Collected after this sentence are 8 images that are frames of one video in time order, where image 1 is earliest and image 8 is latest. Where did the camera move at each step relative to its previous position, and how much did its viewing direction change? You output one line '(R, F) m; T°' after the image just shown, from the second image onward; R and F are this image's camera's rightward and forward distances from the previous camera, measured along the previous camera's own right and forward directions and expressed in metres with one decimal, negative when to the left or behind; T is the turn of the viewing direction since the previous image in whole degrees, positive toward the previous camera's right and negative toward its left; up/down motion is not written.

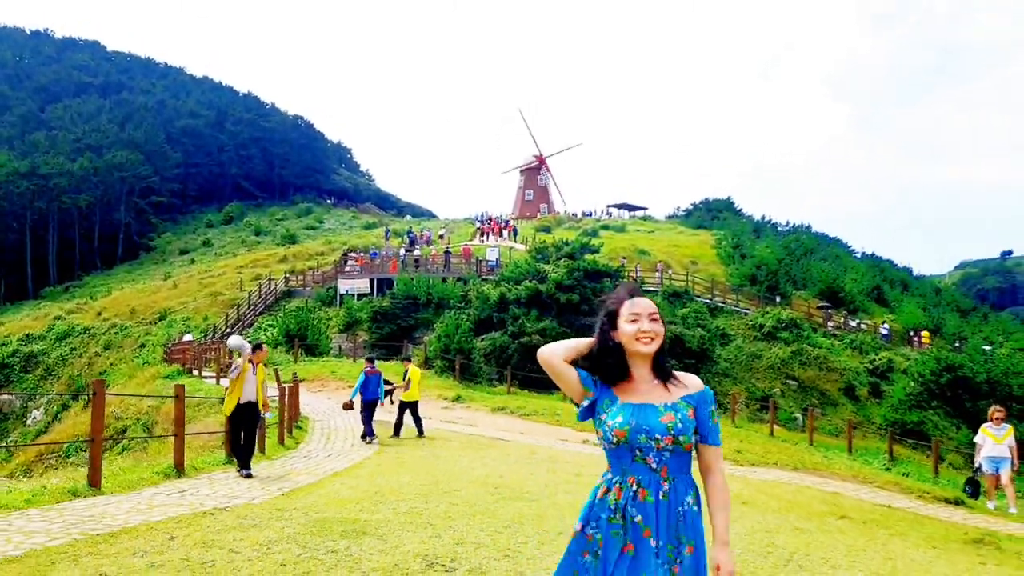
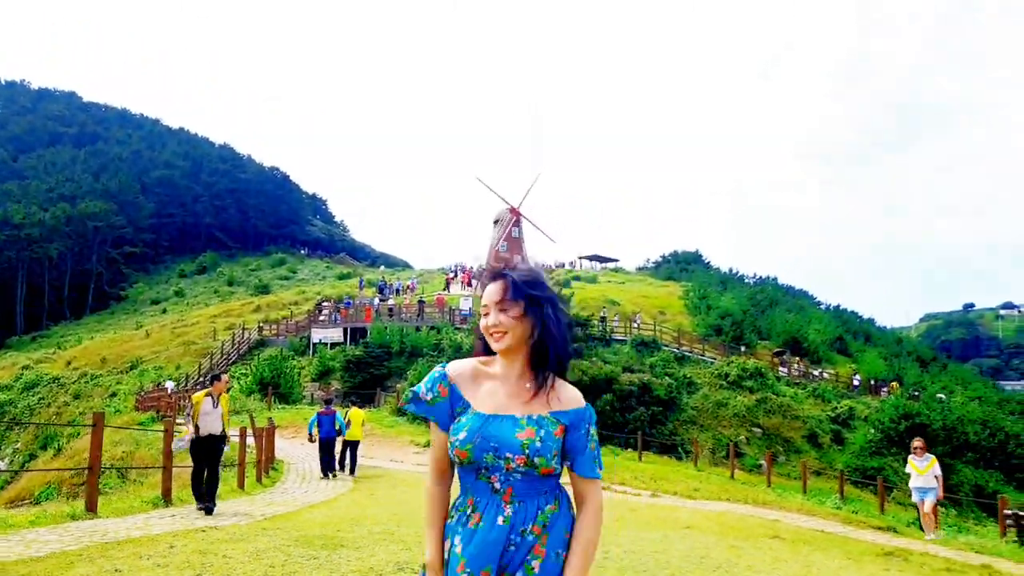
(+0.1, -0.9) m; +2°
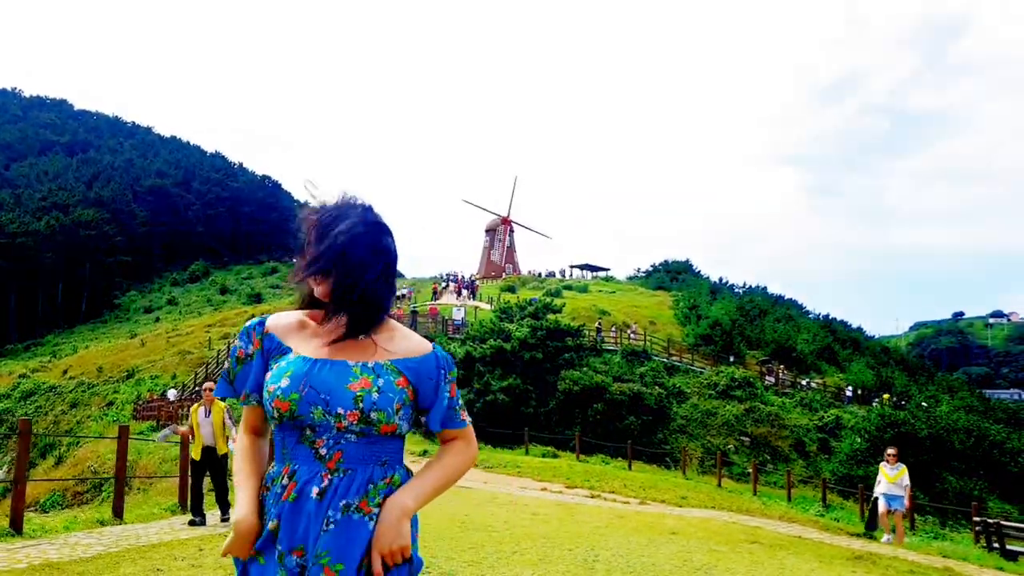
(-0.1, -0.6) m; +1°
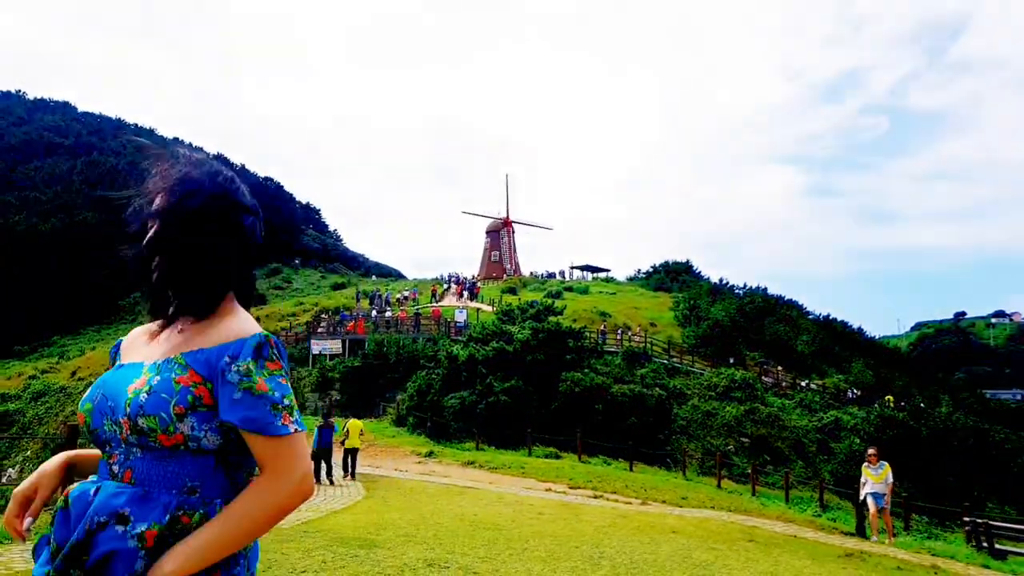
(-0.1, -0.5) m; 0°
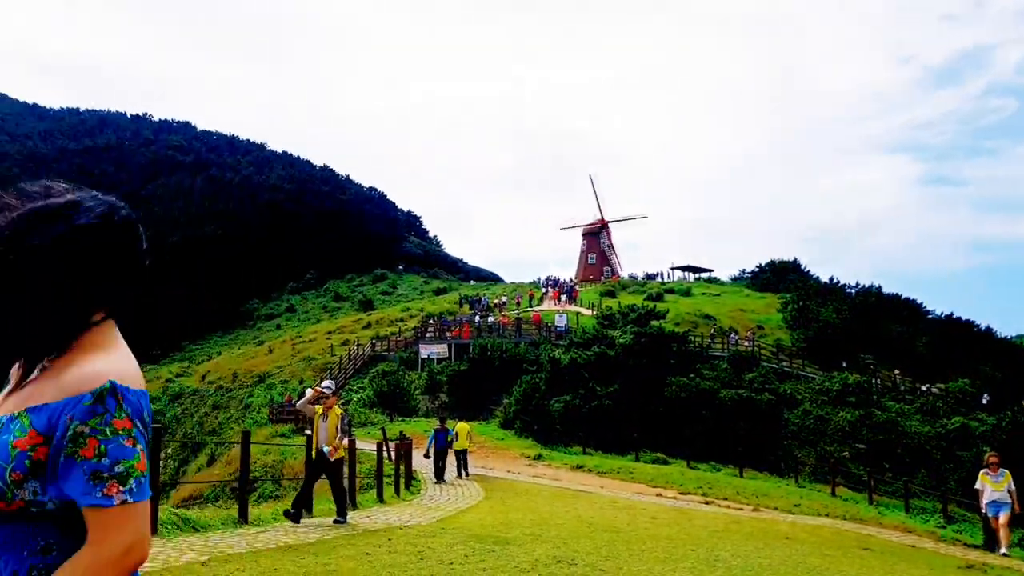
(-0.2, -0.6) m; -7°
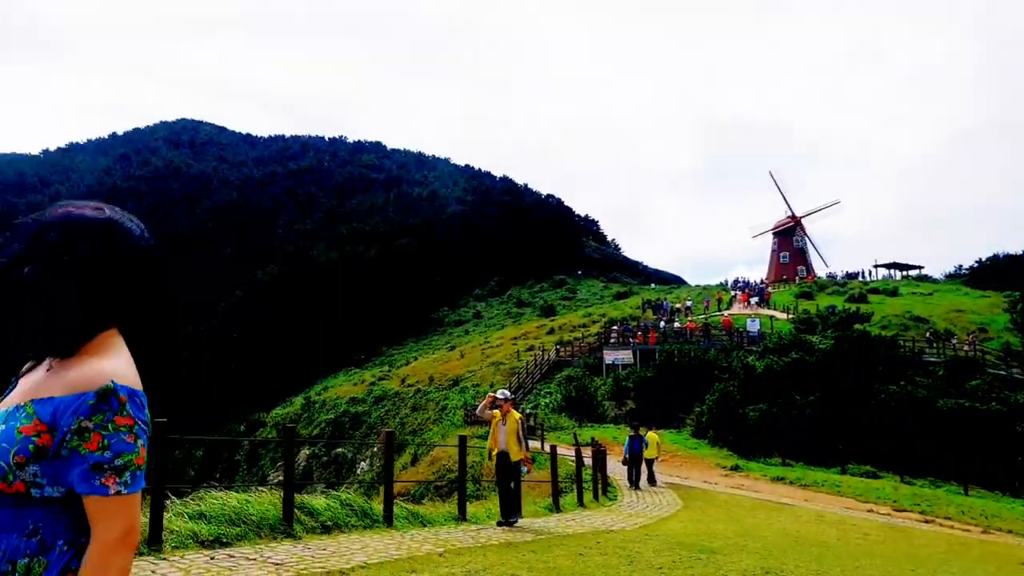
(-0.2, -0.4) m; -13°
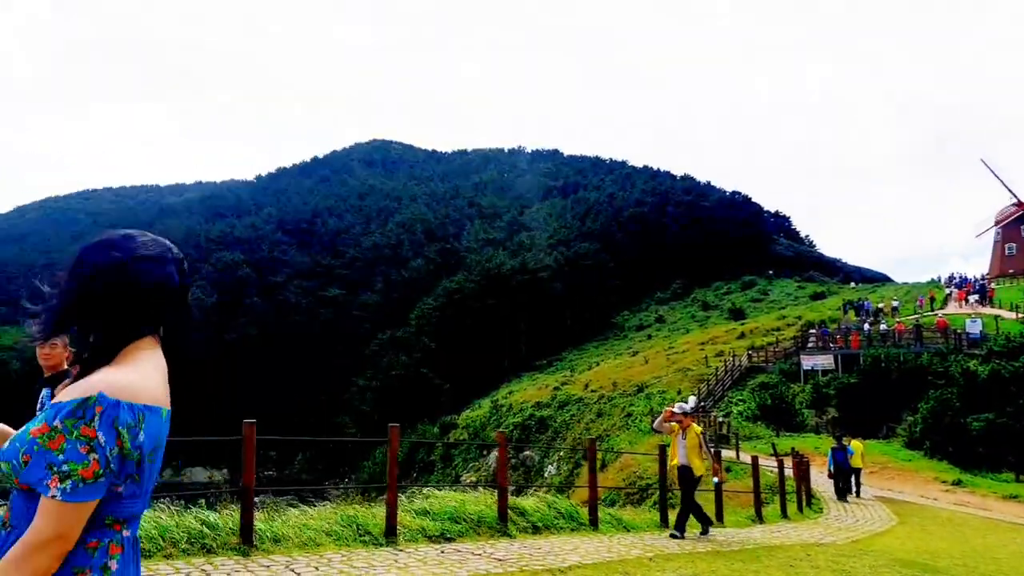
(-0.2, -0.3) m; -13°
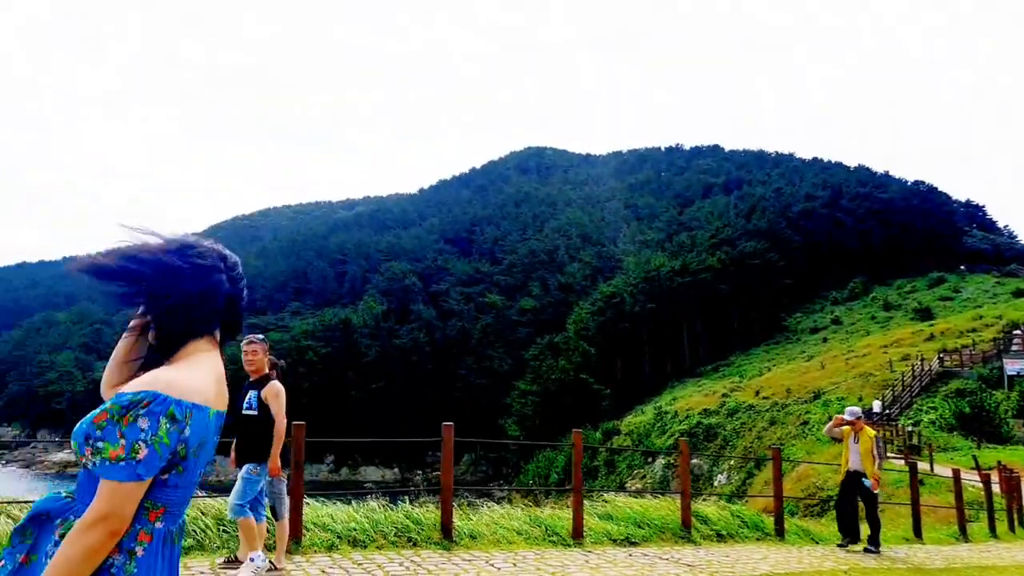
(-0.2, -0.3) m; -12°
